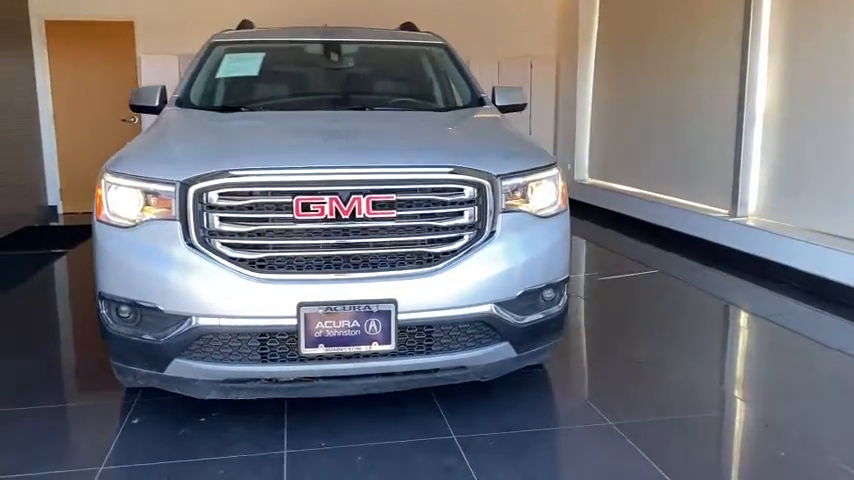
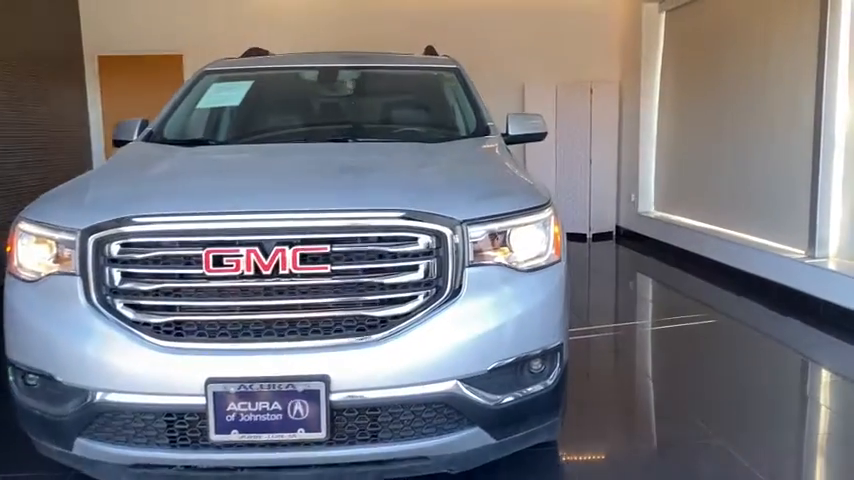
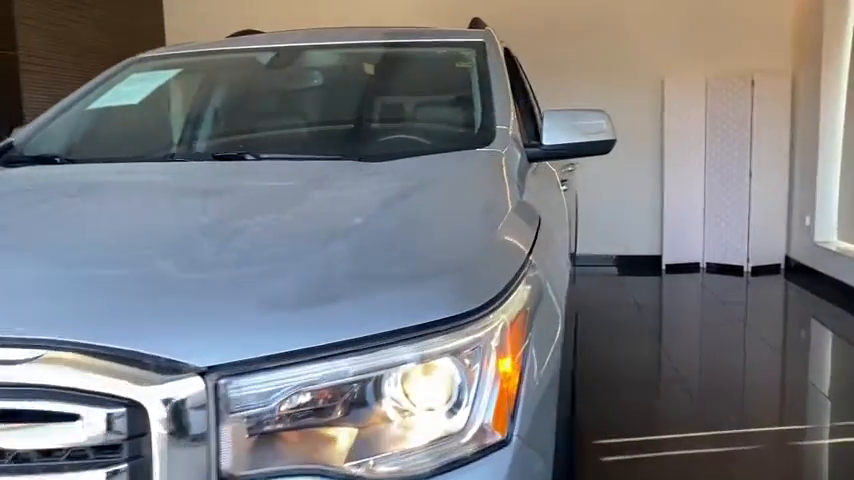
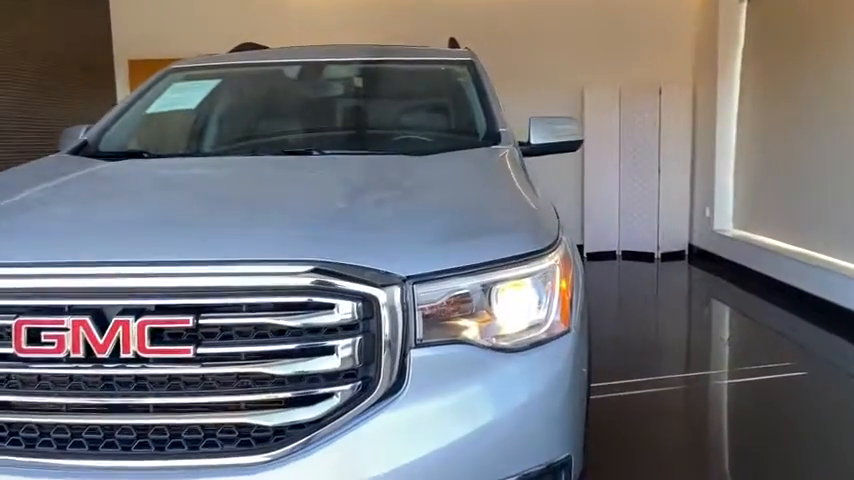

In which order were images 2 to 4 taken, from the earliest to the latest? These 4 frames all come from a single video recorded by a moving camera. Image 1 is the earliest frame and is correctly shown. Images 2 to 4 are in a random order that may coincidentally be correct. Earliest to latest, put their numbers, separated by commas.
2, 4, 3
